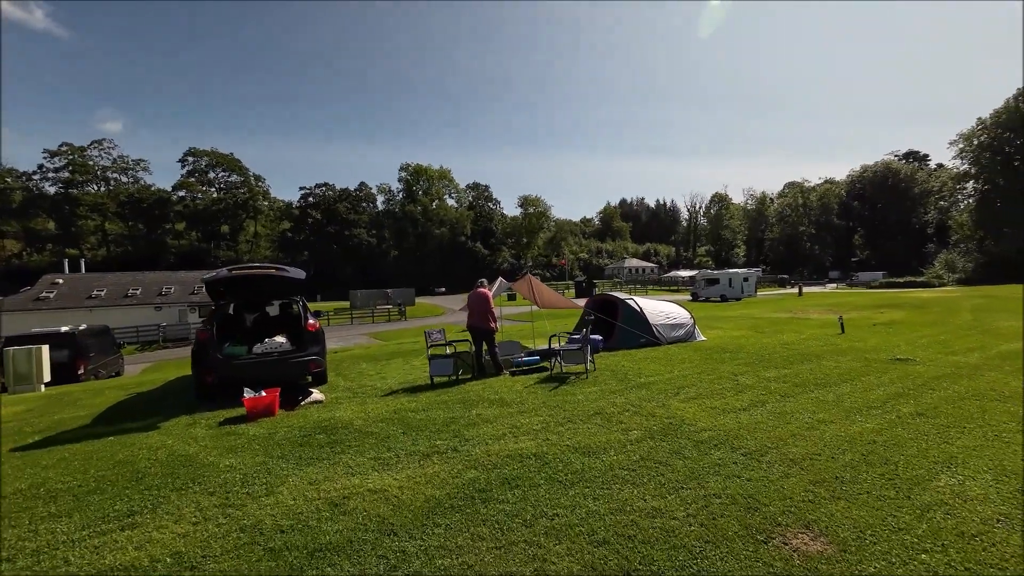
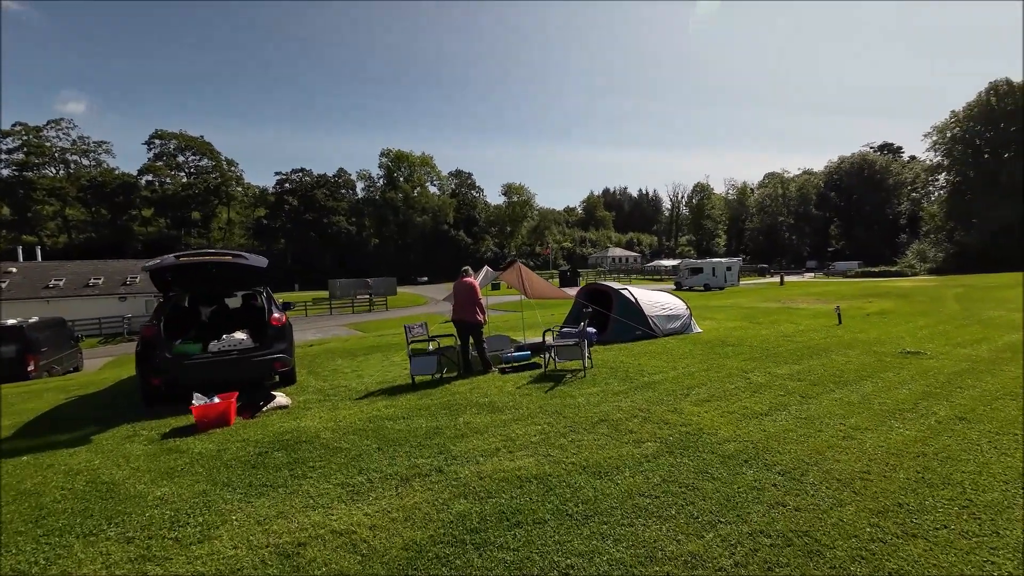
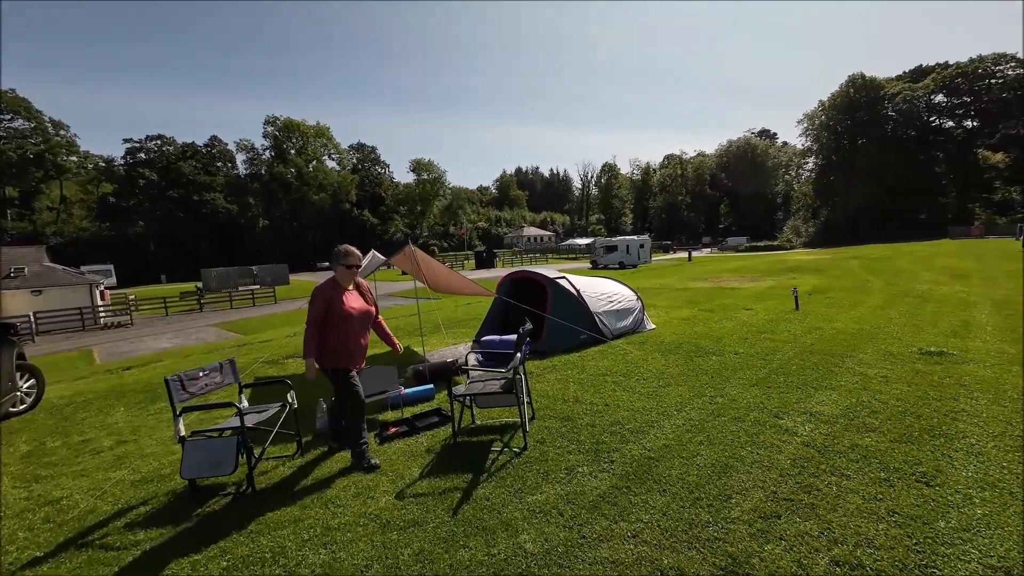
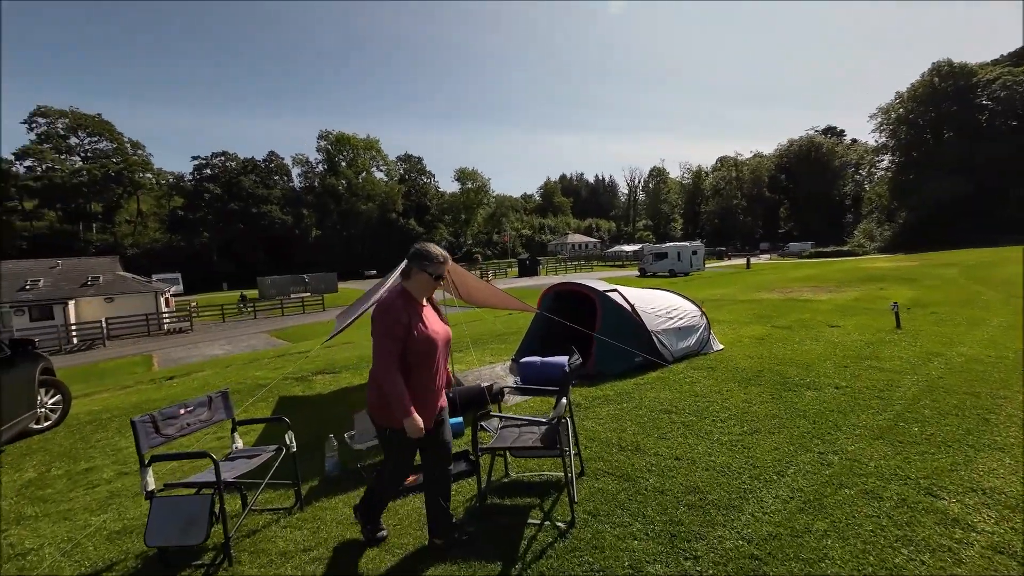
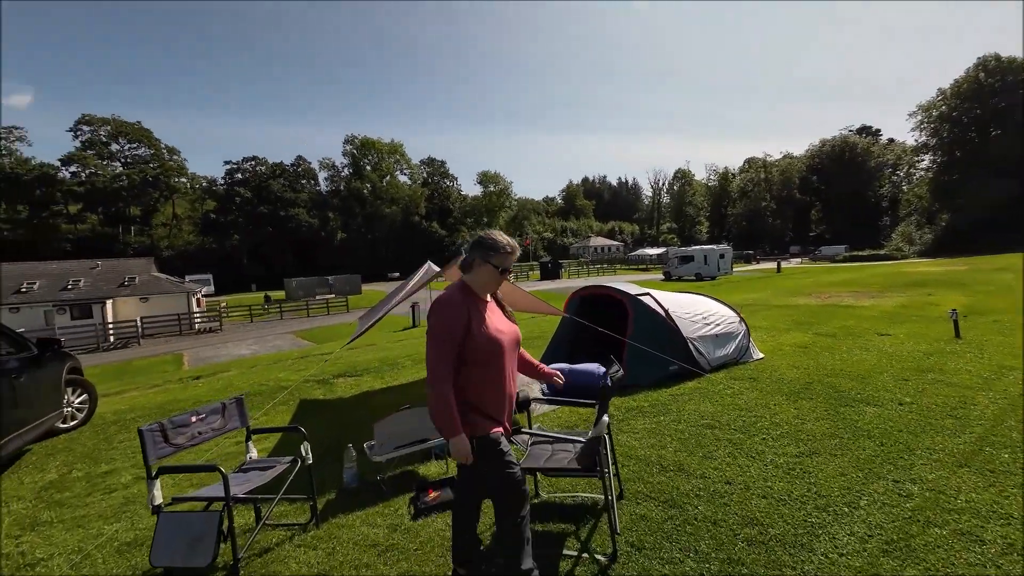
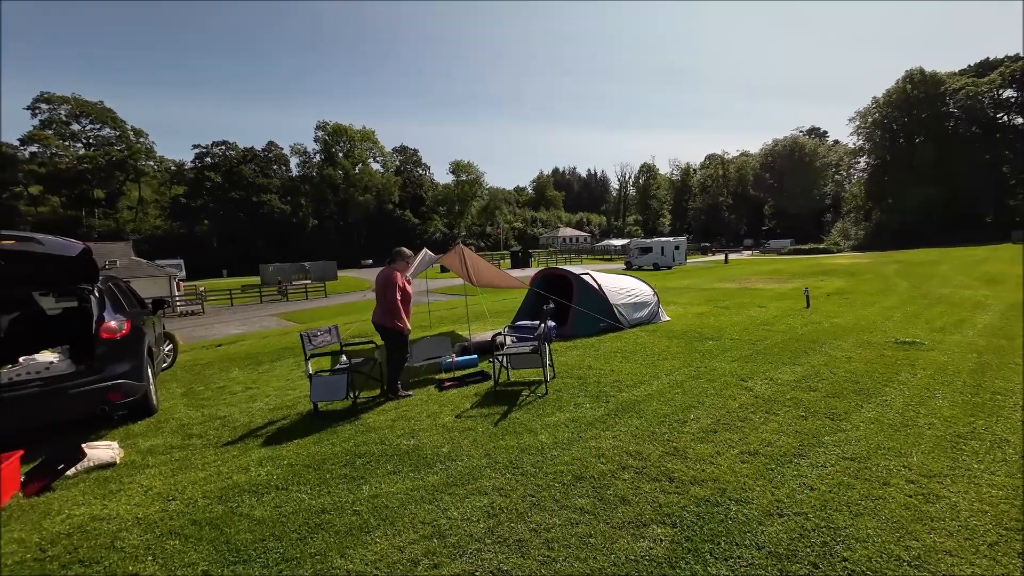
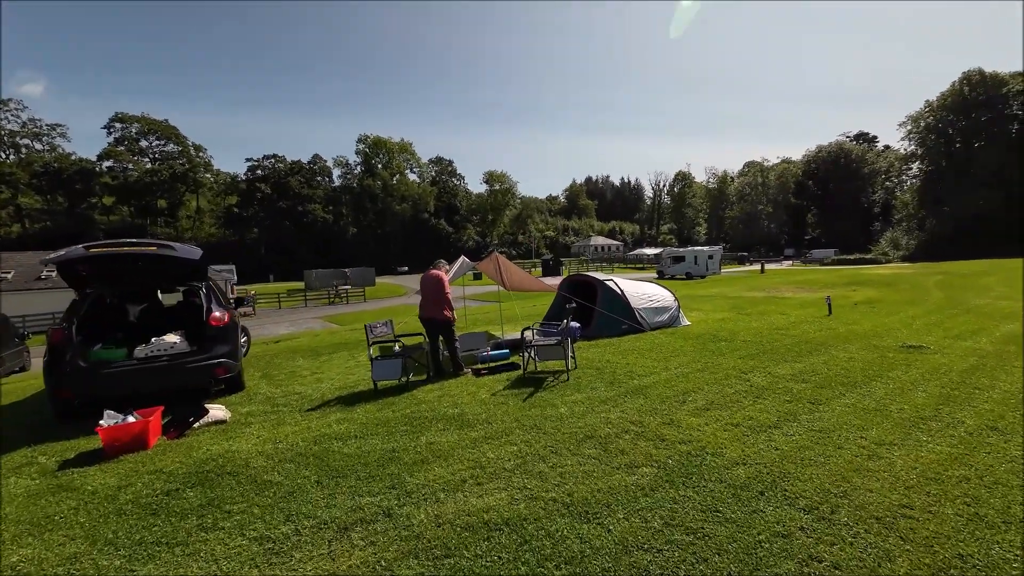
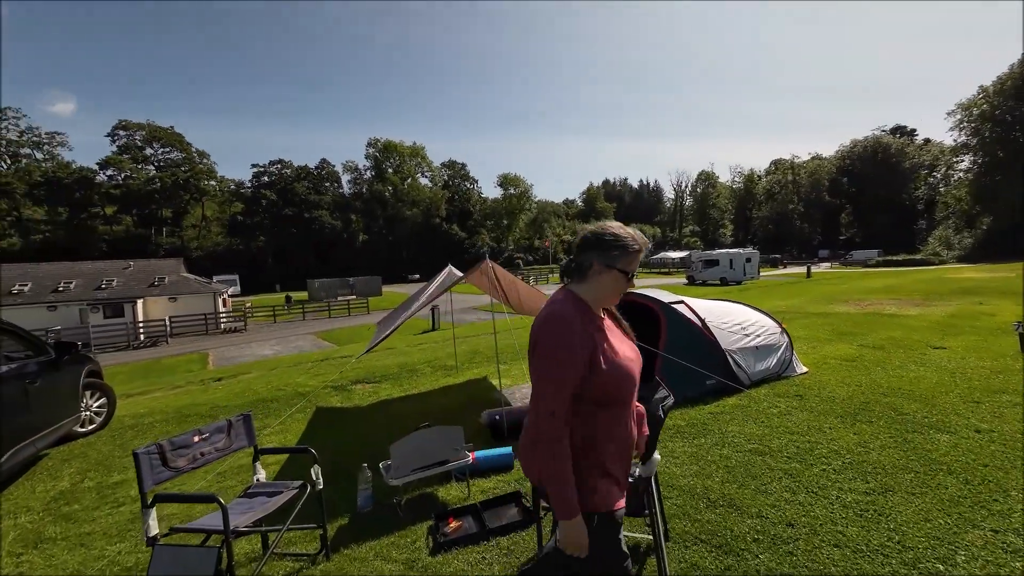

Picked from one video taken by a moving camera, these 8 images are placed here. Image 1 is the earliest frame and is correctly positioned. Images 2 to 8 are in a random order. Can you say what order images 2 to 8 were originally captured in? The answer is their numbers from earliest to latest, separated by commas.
2, 7, 6, 3, 4, 5, 8
